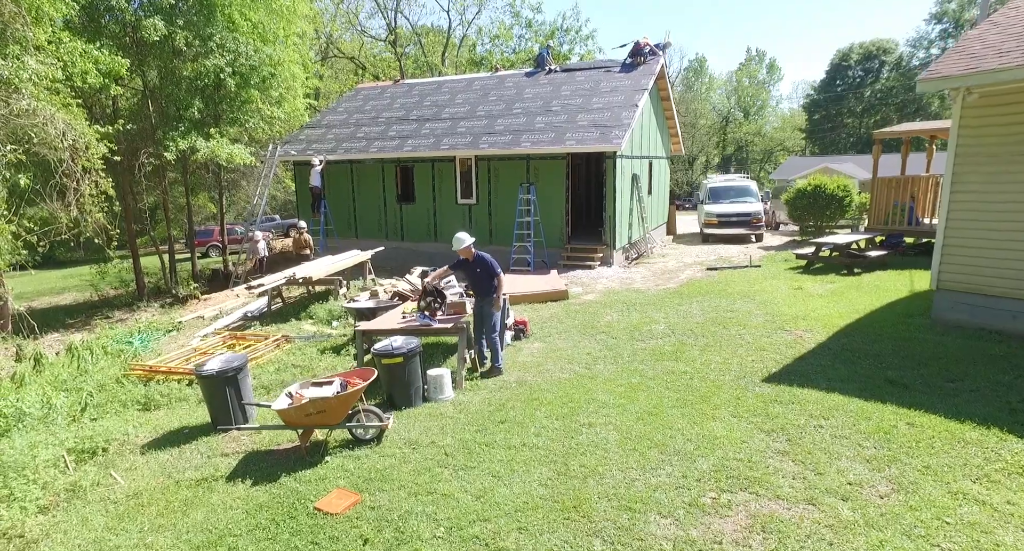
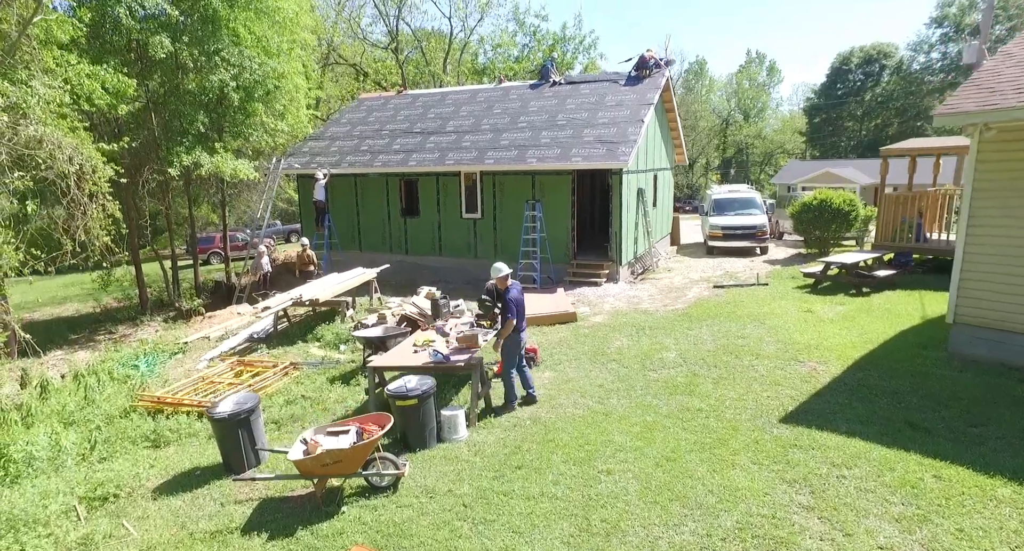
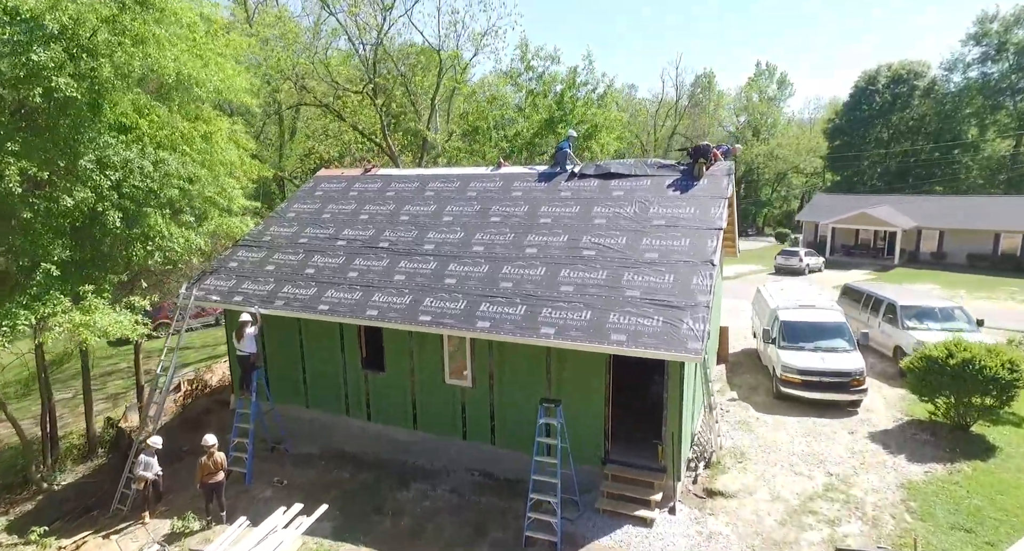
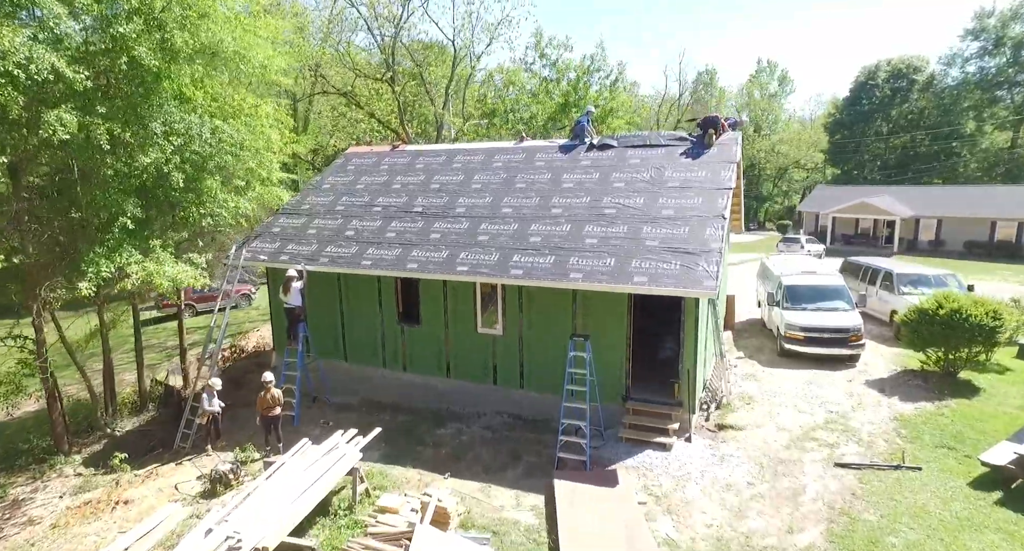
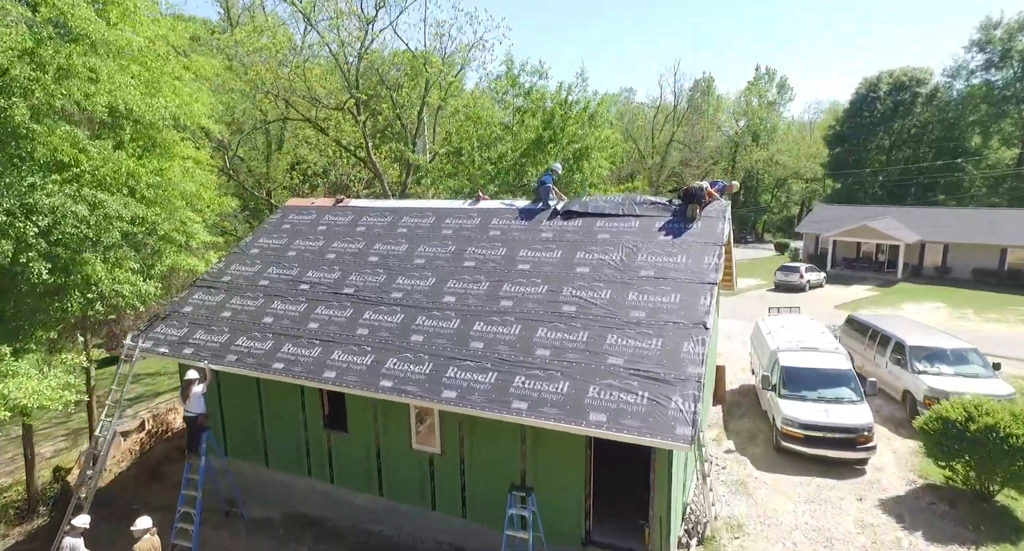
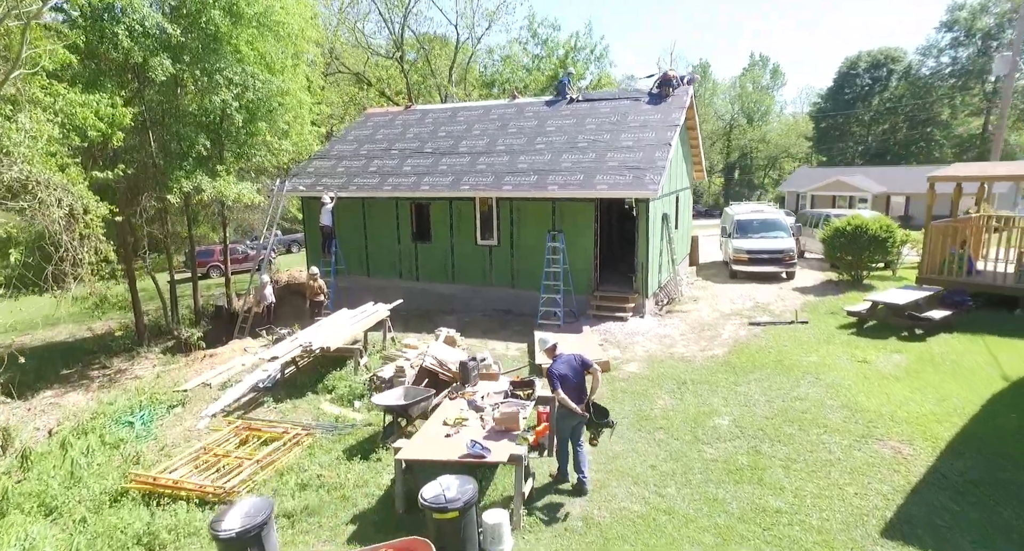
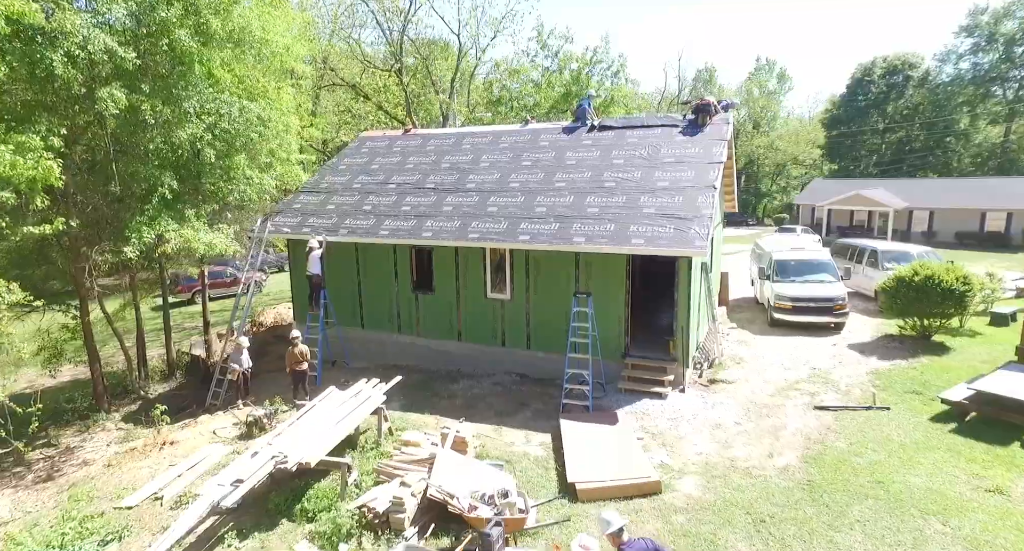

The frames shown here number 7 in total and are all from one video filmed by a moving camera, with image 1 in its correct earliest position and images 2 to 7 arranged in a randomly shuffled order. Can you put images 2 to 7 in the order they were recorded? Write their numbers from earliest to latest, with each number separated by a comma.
2, 6, 7, 4, 3, 5
